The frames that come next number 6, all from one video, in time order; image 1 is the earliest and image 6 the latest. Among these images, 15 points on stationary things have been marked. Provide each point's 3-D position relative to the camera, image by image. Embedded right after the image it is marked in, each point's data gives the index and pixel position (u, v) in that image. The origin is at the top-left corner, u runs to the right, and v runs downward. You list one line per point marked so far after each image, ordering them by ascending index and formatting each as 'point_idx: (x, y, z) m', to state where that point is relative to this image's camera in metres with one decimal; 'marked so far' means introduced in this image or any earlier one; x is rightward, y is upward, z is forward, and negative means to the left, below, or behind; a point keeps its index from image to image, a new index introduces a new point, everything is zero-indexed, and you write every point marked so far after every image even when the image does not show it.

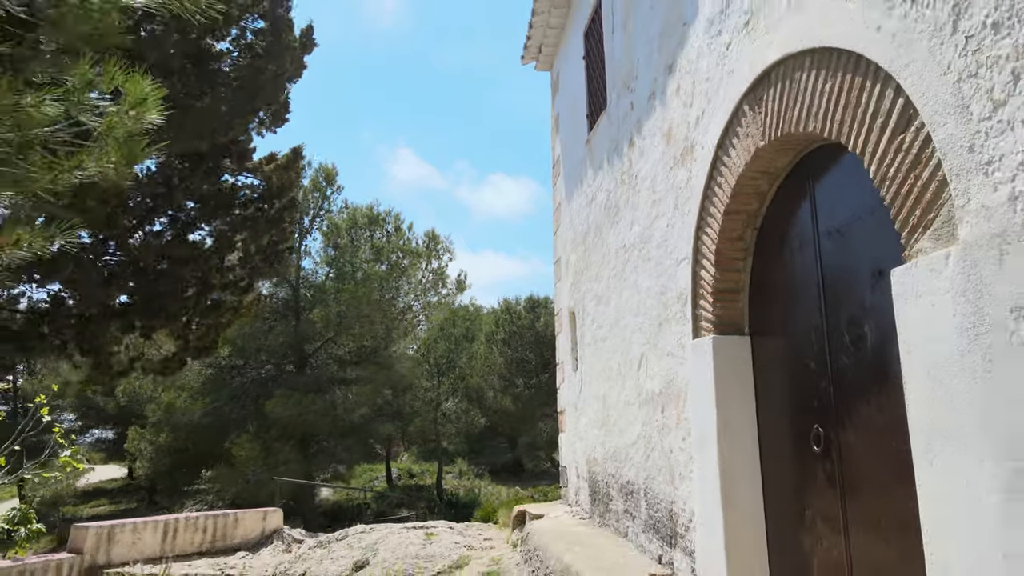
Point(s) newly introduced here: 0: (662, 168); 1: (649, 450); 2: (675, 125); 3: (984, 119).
0: (+1.2, +1.0, +4.7) m
1: (+1.2, -1.4, +4.8) m
2: (+1.3, +1.3, +4.4) m
3: (+1.6, +0.5, +1.8) m
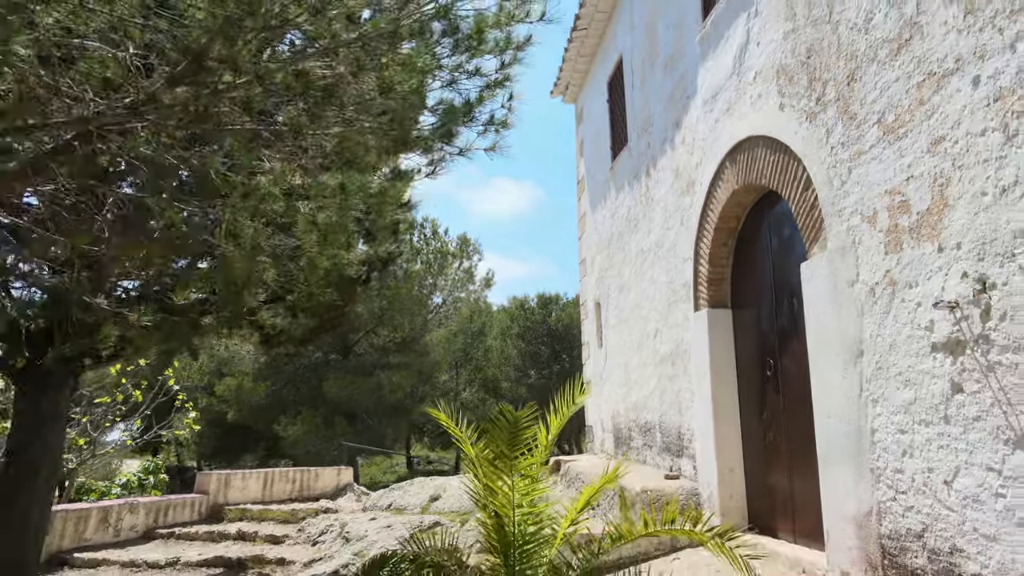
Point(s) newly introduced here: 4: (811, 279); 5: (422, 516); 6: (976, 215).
0: (+1.9, +1.1, +6.6) m
1: (+1.8, -1.3, +6.8) m
2: (+1.9, +1.4, +6.4) m
3: (+2.2, +0.7, +3.8) m
4: (+2.1, 0.0, +4.0) m
5: (-1.3, -3.2, +7.9) m
6: (+2.3, +0.4, +2.8) m
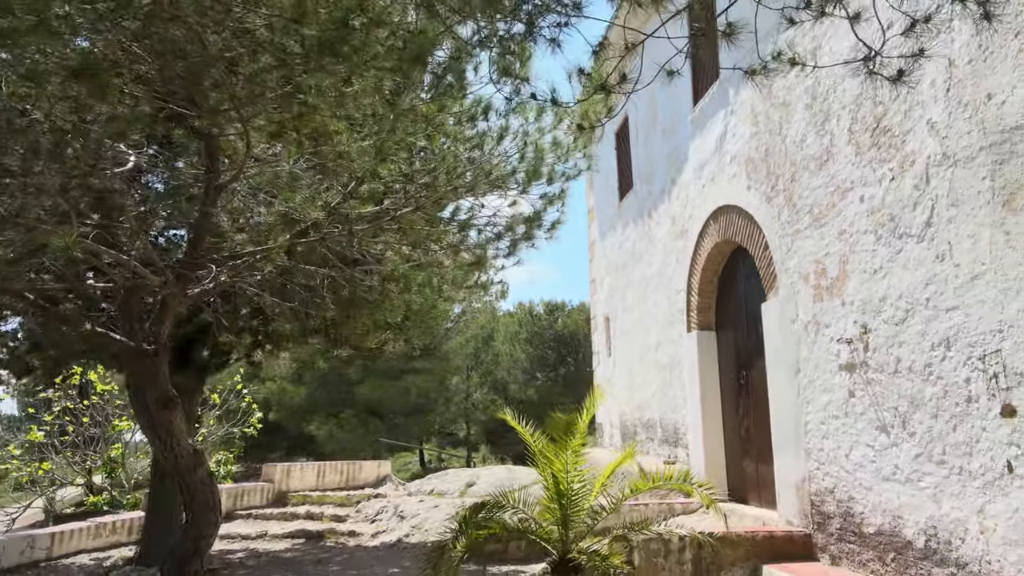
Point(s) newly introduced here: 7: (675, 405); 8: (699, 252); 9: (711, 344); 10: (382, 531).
0: (+2.3, +0.8, +8.3) m
1: (+2.3, -1.6, +8.4) m
2: (+2.3, +1.0, +8.0) m
3: (+2.6, +0.3, +5.4) m
4: (+2.6, -0.3, +5.7) m
5: (-0.8, -3.5, +9.5) m
6: (+2.8, 0.0, +4.4) m
7: (+2.3, -1.7, +8.0) m
8: (+2.4, +0.5, +7.3) m
9: (+2.6, -0.7, +7.3) m
10: (-2.1, -3.8, +8.9) m
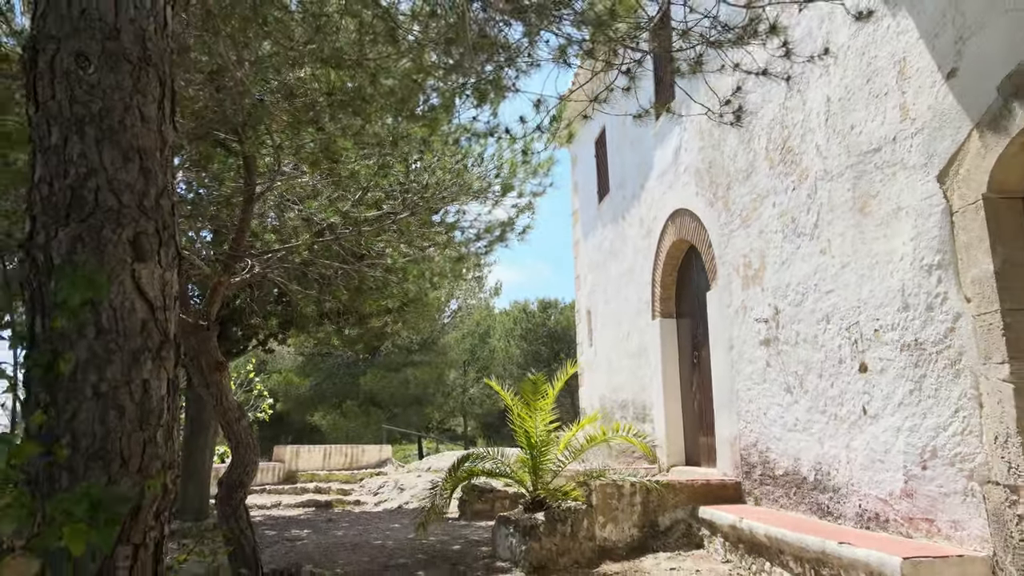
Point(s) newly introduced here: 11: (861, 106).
0: (+2.1, +0.9, +9.3) m
1: (+2.0, -1.5, +9.5) m
2: (+2.1, +1.1, +9.0) m
3: (+2.4, +0.4, +6.5) m
4: (+2.4, -0.2, +6.7) m
5: (-1.0, -3.4, +10.6) m
6: (+2.6, +0.1, +5.5) m
7: (+2.1, -1.5, +9.1) m
8: (+2.2, +0.6, +8.4) m
9: (+2.4, -0.6, +8.3) m
10: (-2.3, -3.7, +9.9) m
11: (+2.7, +1.4, +4.4) m
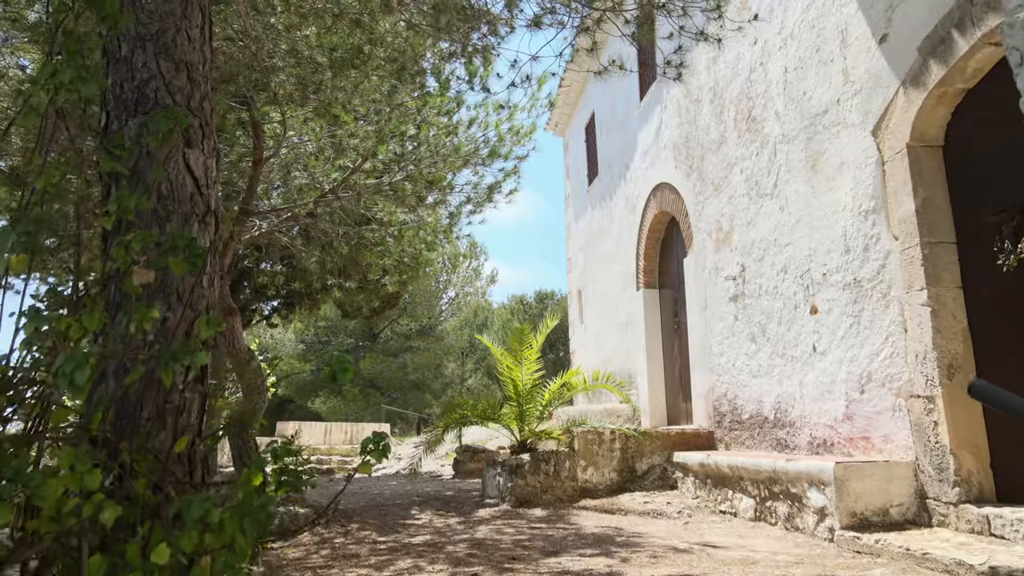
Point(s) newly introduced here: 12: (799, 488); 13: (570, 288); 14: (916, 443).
0: (+2.0, +1.3, +9.8) m
1: (+1.9, -1.1, +9.9) m
2: (+2.0, +1.6, +9.5) m
3: (+2.3, +0.9, +6.9) m
4: (+2.2, +0.2, +7.2) m
5: (-1.2, -3.0, +11.0) m
6: (+2.4, +0.6, +6.0) m
7: (+2.0, -1.1, +9.5) m
8: (+2.1, +1.0, +8.8) m
9: (+2.2, -0.2, +8.8) m
10: (-2.4, -3.3, +10.4) m
11: (+2.6, +1.8, +4.8) m
12: (+2.2, -1.5, +4.2) m
13: (+1.4, 0.0, +13.4) m
14: (+2.7, -1.0, +3.8) m
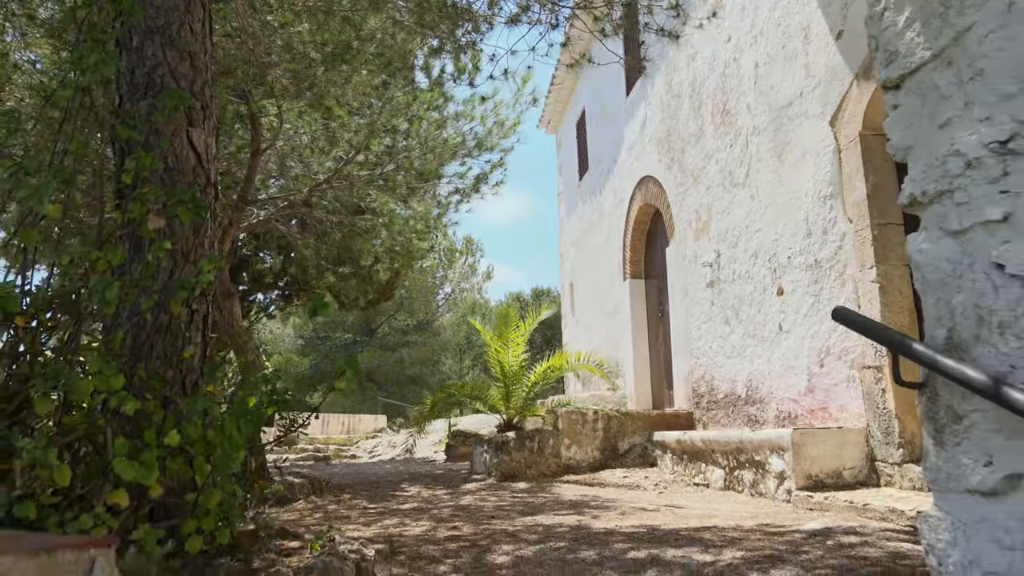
0: (+1.8, +1.5, +10.1) m
1: (+1.7, -0.9, +10.2) m
2: (+1.8, +1.7, +9.8) m
3: (+2.1, +1.0, +7.2) m
4: (+2.1, +0.4, +7.5) m
5: (-1.3, -2.9, +11.3) m
6: (+2.3, +0.7, +6.2) m
7: (+1.8, -1.0, +9.8) m
8: (+1.9, +1.2, +9.1) m
9: (+2.1, 0.0, +9.1) m
10: (-2.5, -3.1, +10.7) m
11: (+2.4, +2.0, +5.1) m
12: (+2.0, -1.3, +4.5) m
13: (+1.2, +0.2, +13.7) m
14: (+2.6, -0.9, +4.1) m
